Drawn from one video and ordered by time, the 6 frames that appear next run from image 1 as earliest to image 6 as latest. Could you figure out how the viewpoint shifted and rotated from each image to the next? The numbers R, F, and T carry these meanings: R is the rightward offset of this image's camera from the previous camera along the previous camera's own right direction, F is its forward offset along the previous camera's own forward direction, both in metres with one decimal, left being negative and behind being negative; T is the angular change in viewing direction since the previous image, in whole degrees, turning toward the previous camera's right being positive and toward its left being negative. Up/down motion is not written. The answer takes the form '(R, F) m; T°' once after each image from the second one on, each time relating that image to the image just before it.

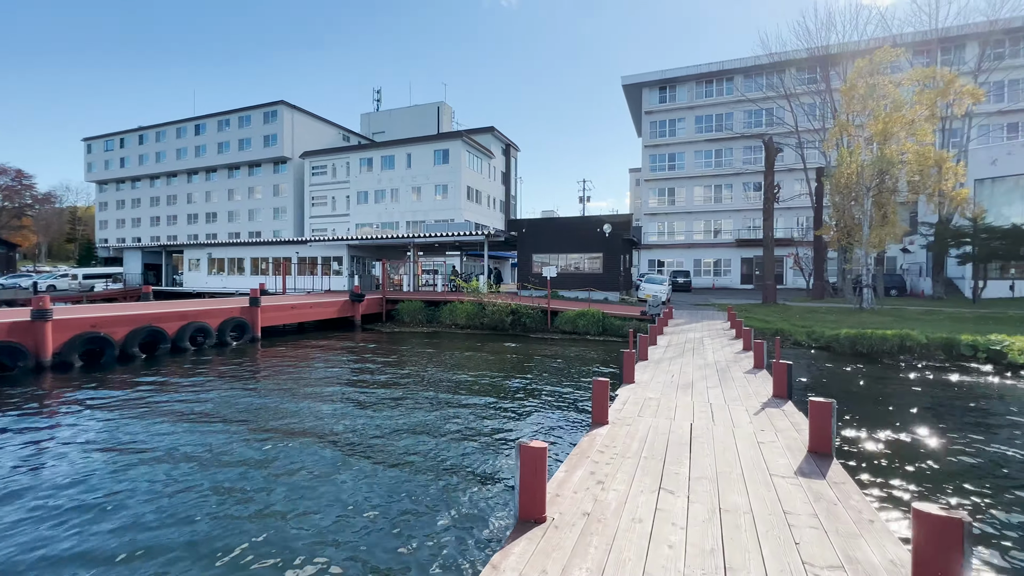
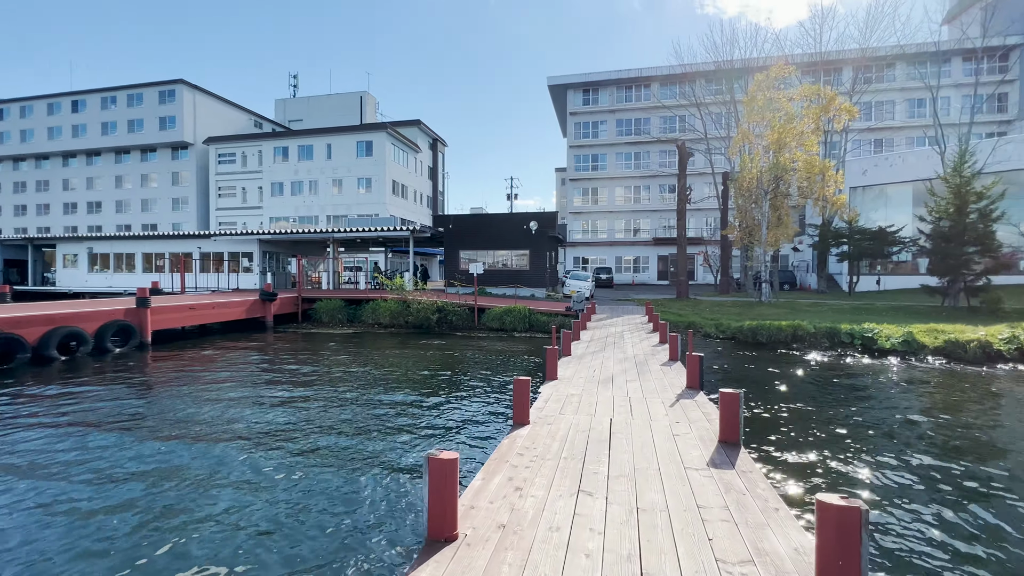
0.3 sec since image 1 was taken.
(+0.1, +0.2) m; +9°
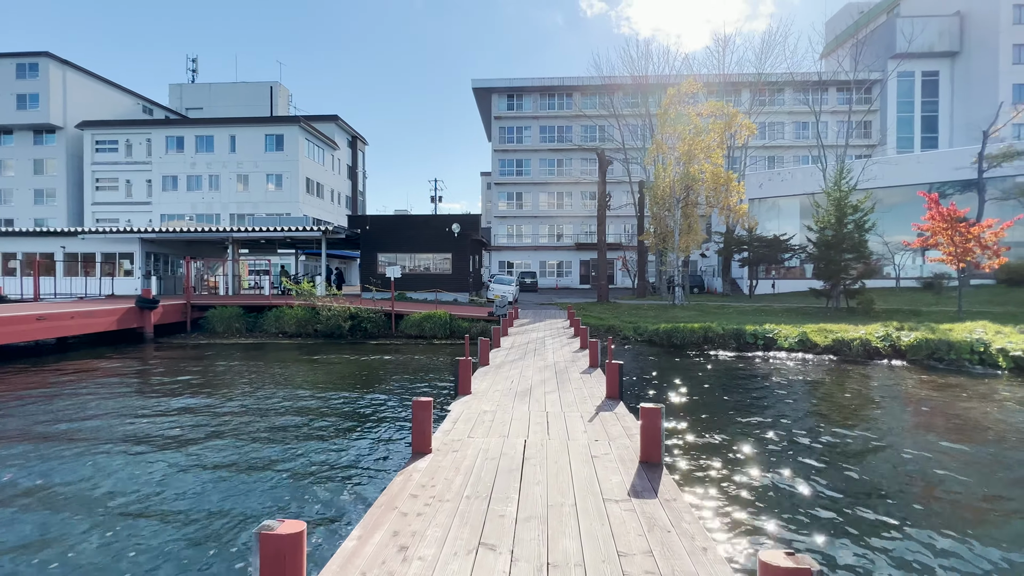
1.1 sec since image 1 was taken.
(+0.3, +0.6) m; +9°
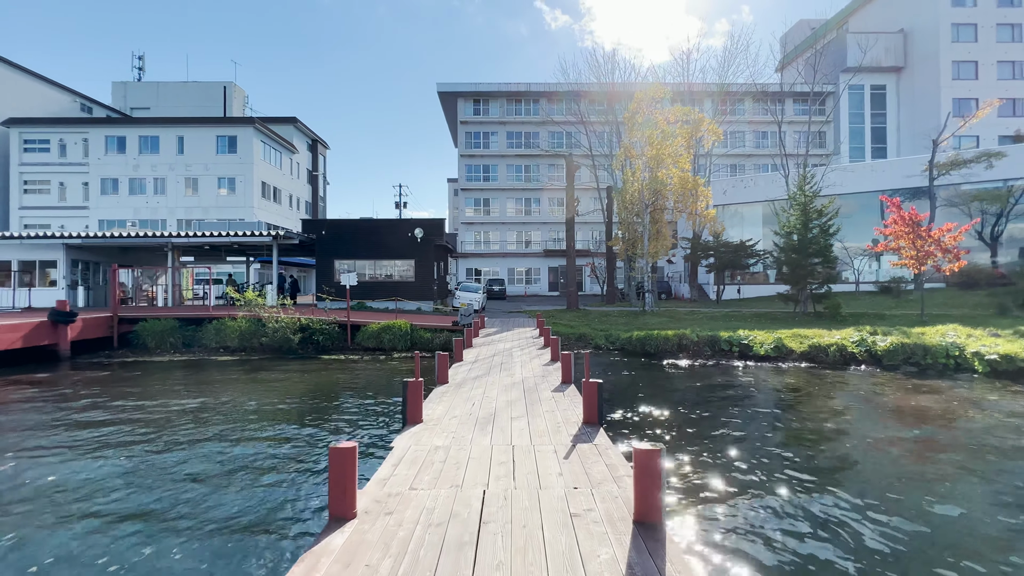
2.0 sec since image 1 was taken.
(+0.1, +1.0) m; +4°
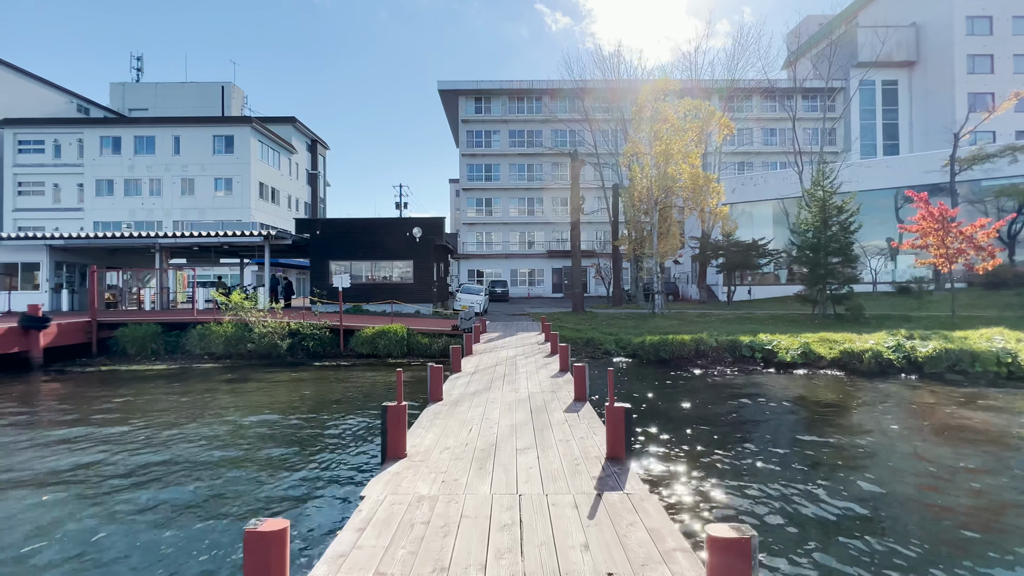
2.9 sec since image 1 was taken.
(0.0, +1.1) m; 0°
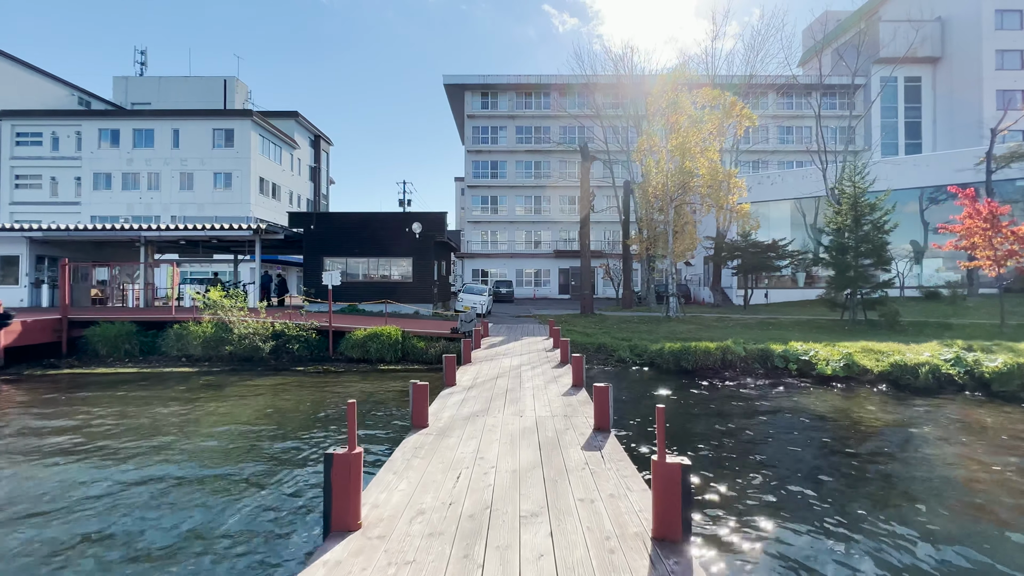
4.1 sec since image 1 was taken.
(0.0, +1.4) m; -1°
